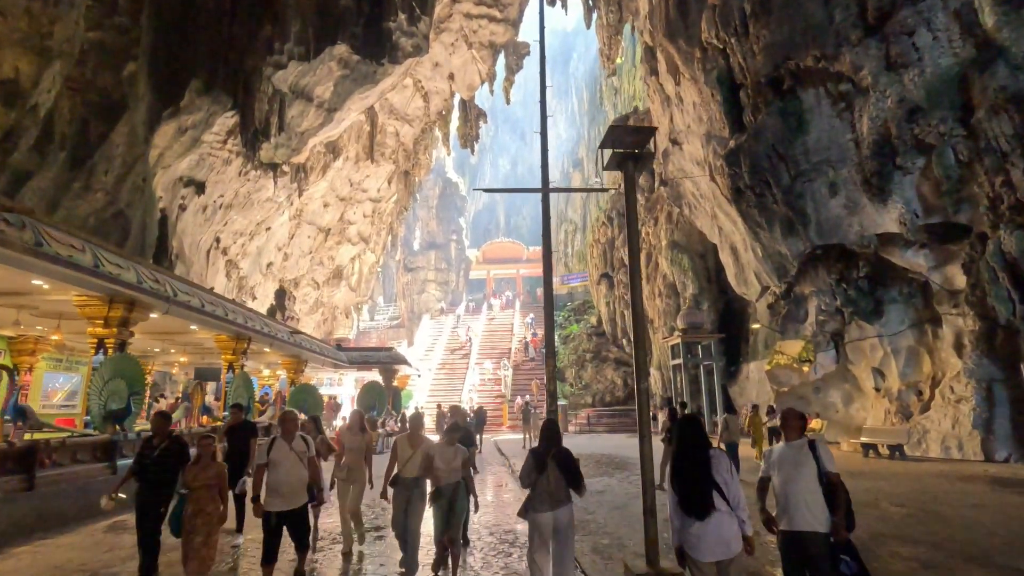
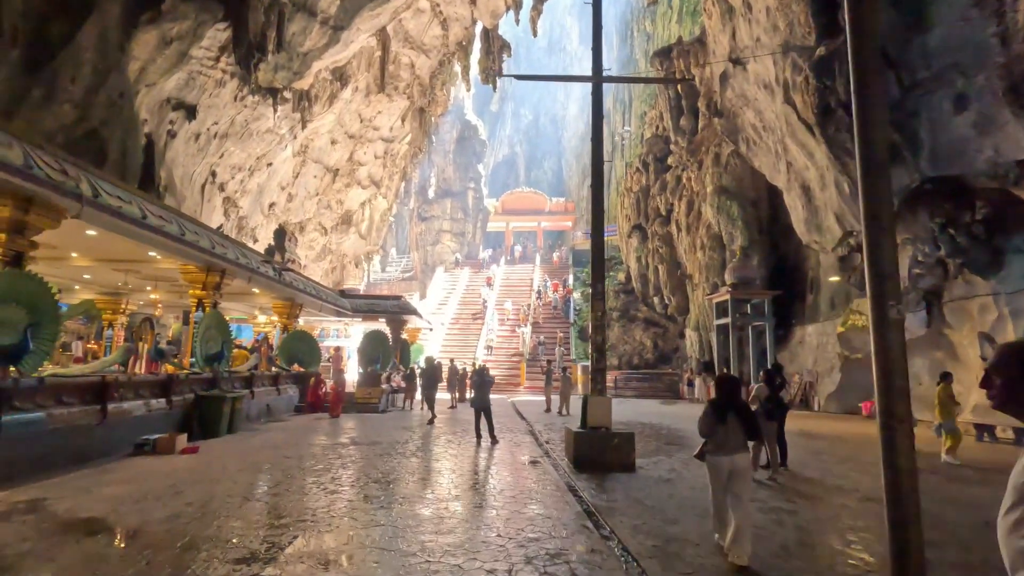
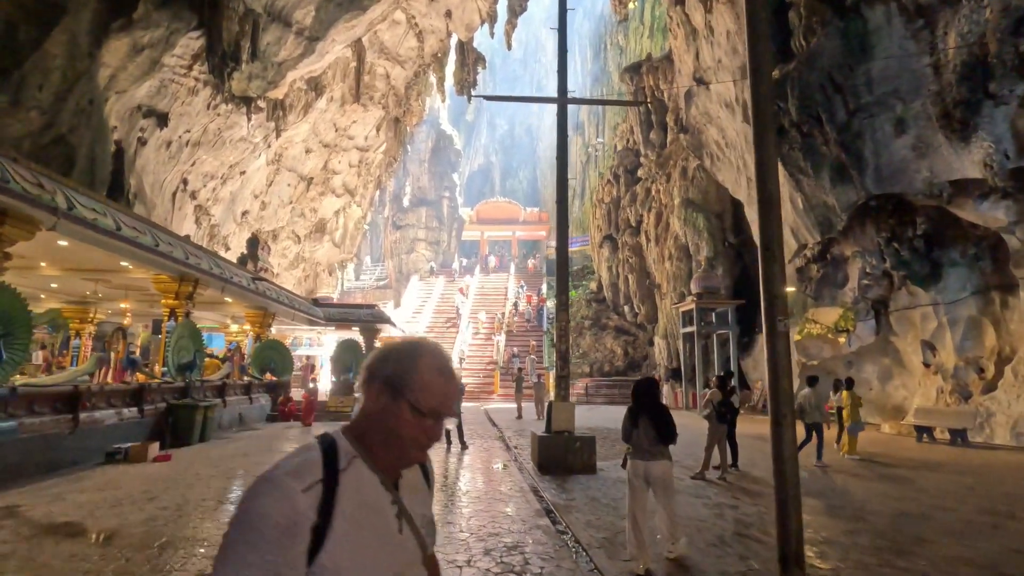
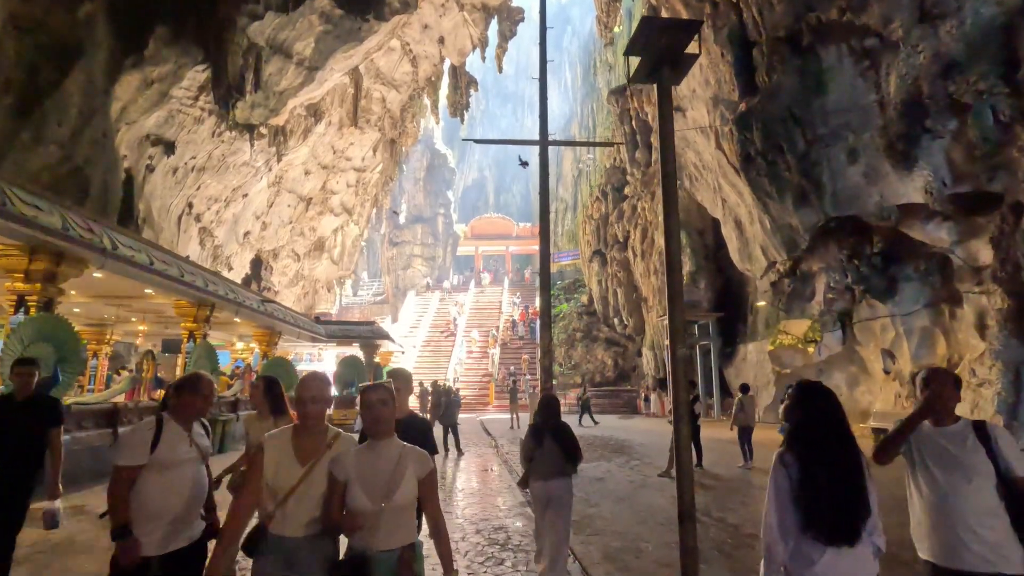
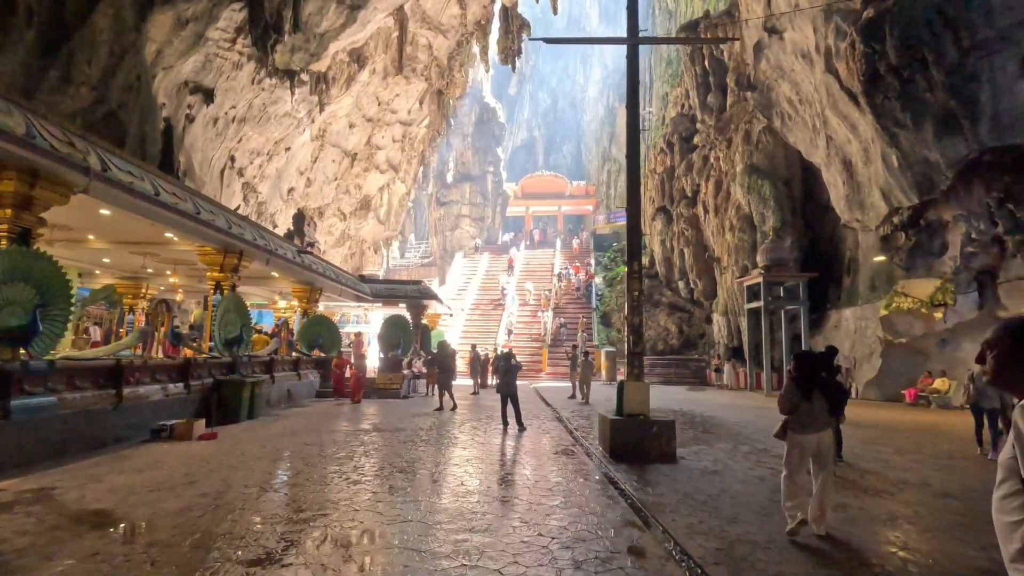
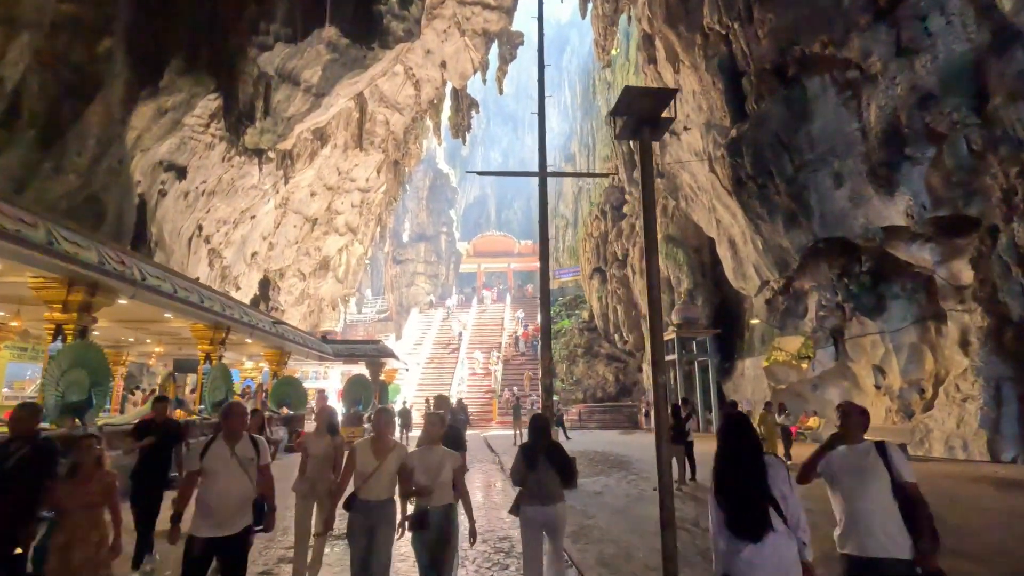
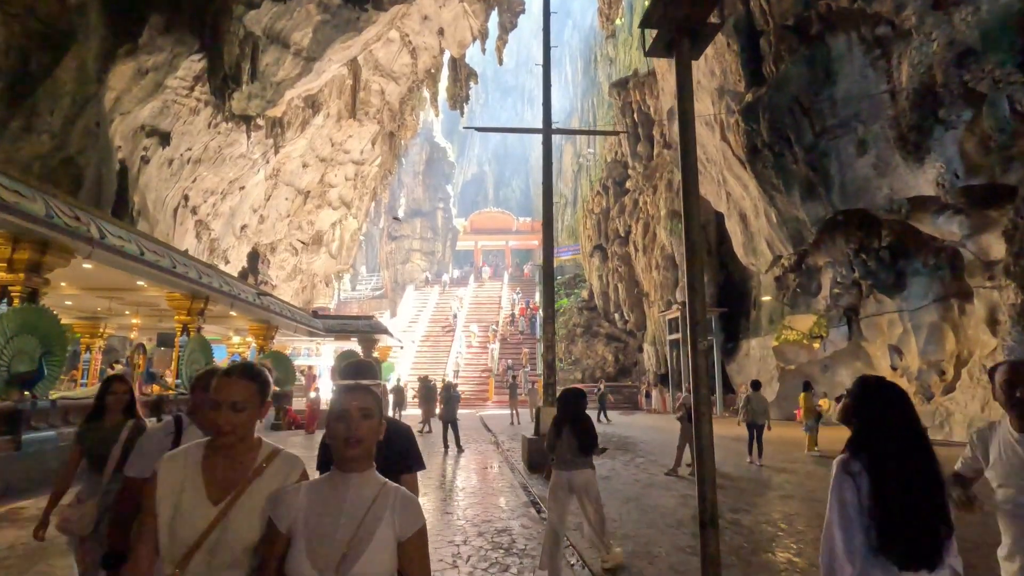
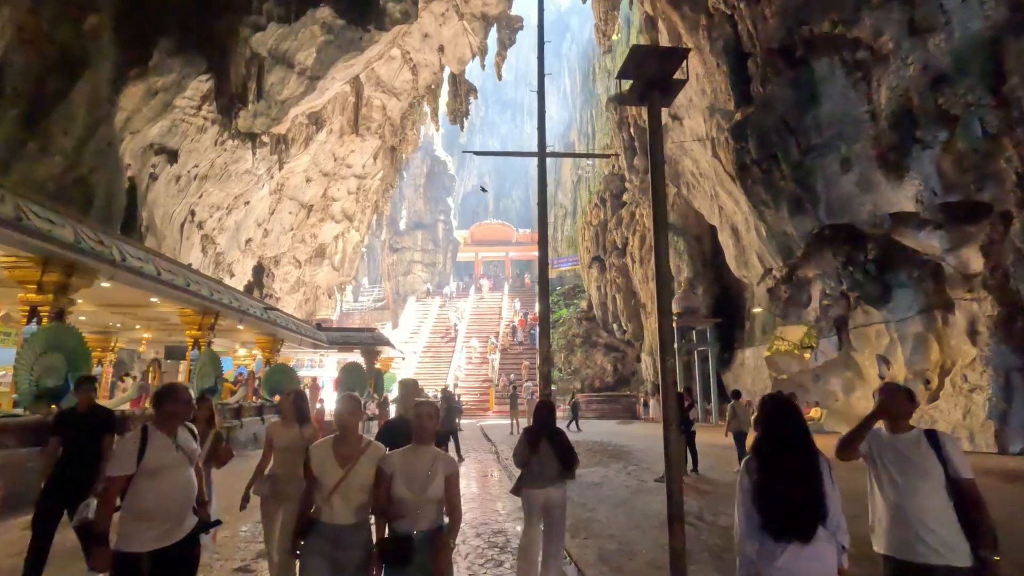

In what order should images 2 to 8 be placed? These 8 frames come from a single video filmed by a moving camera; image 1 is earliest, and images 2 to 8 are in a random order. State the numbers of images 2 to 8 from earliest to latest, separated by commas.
6, 8, 4, 7, 3, 2, 5
